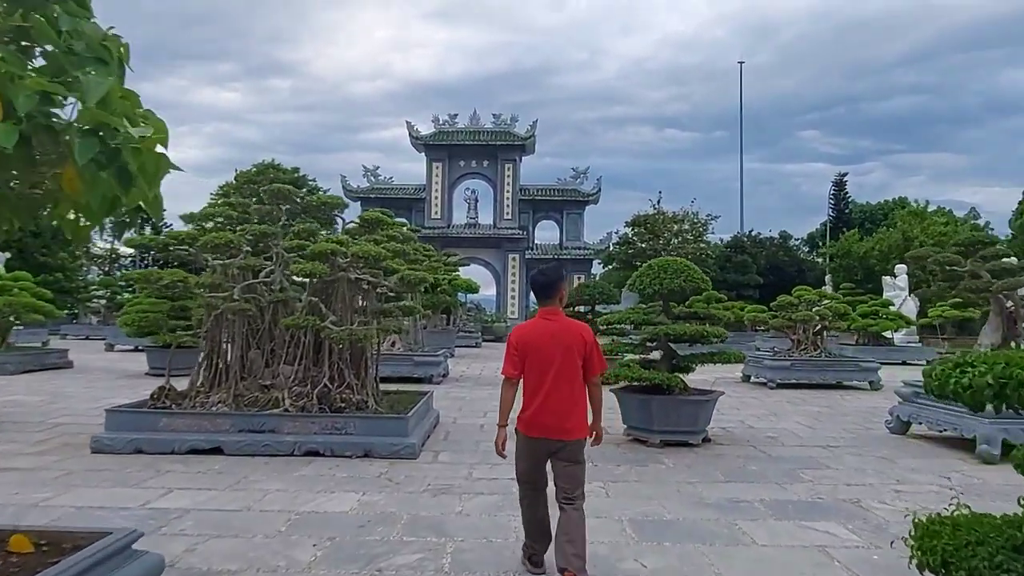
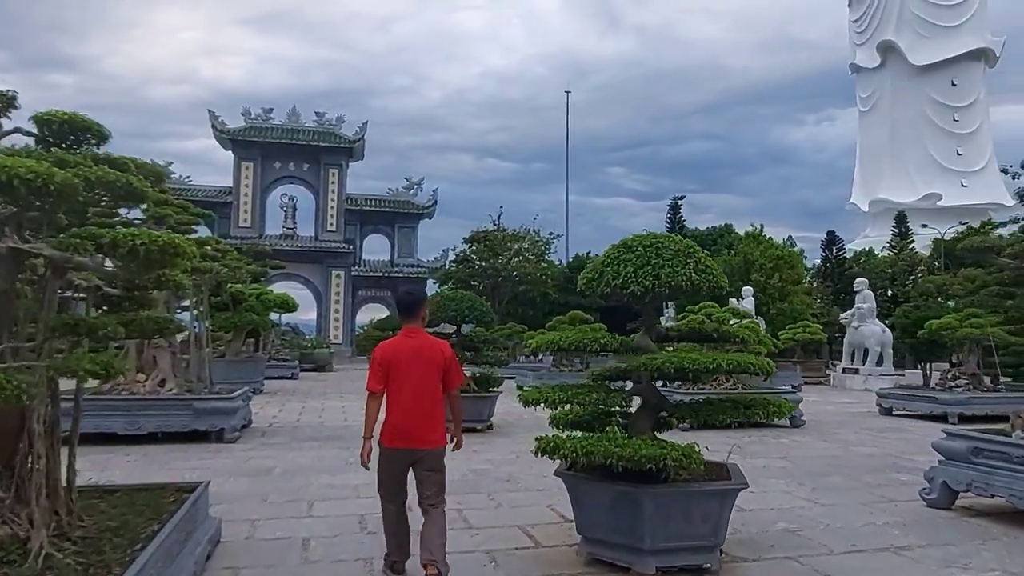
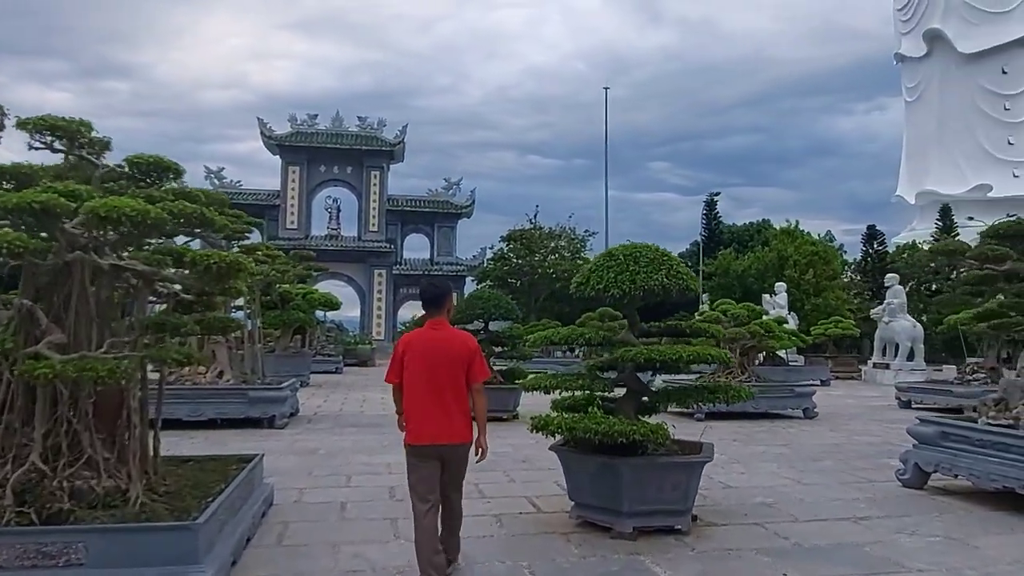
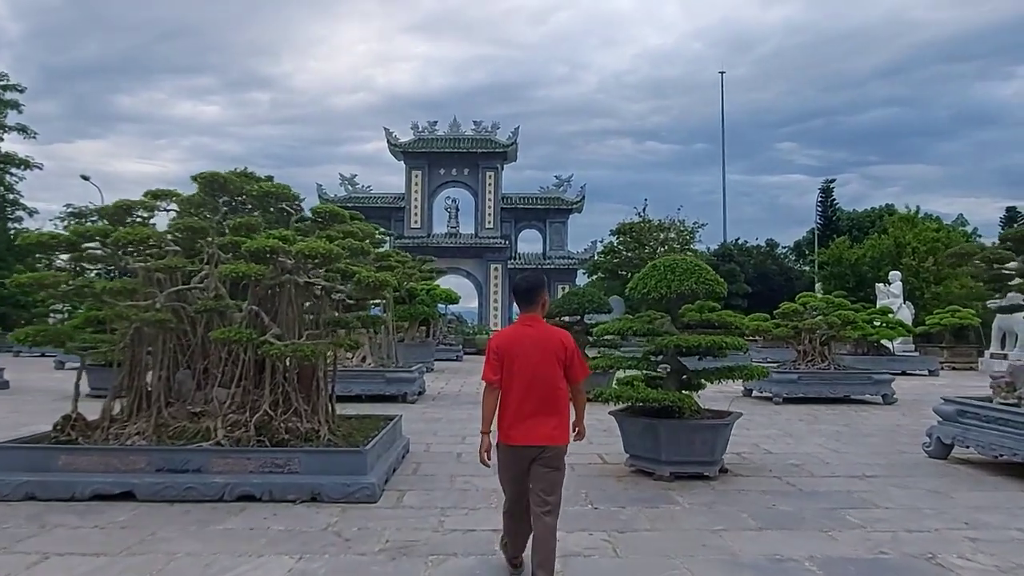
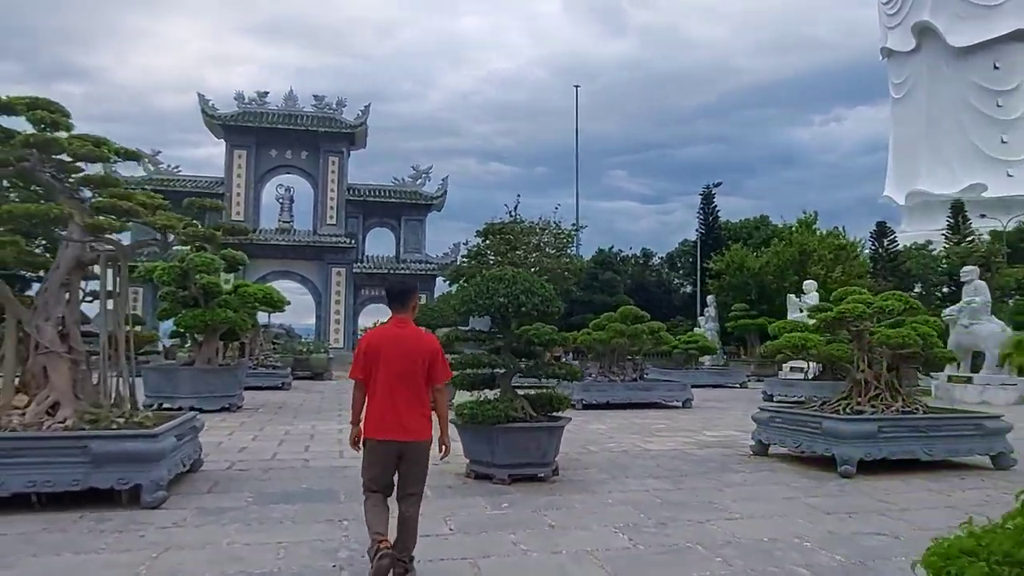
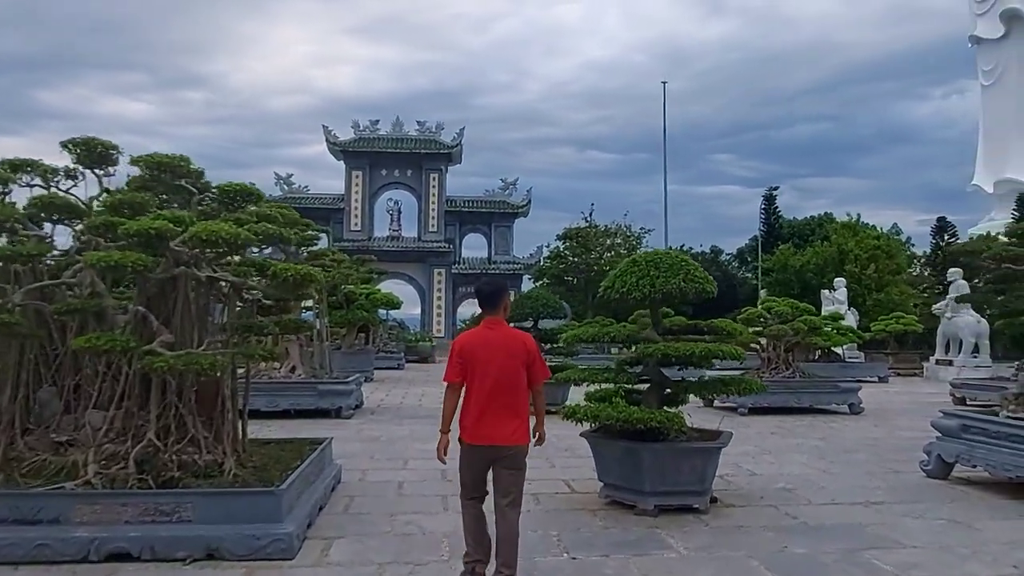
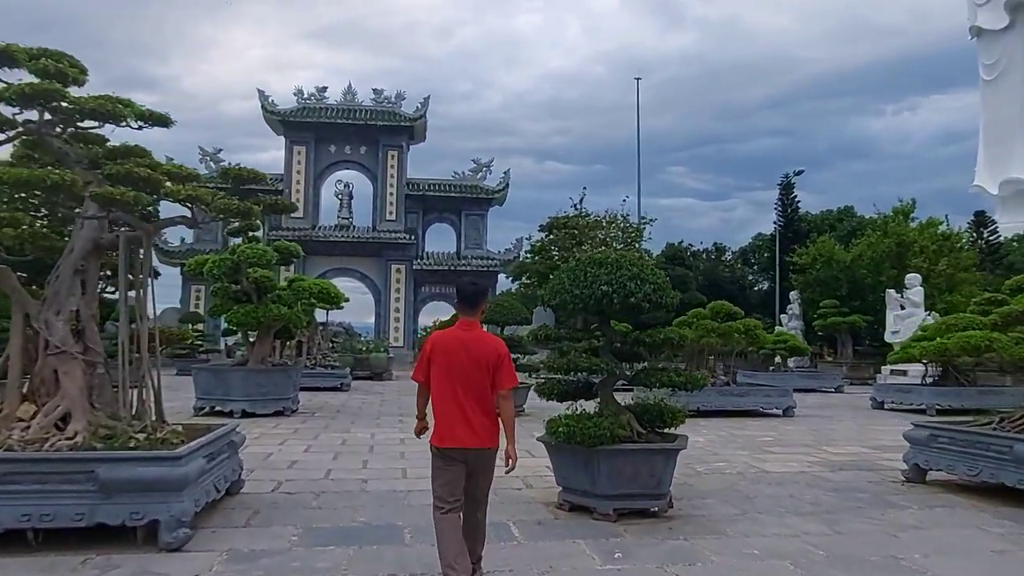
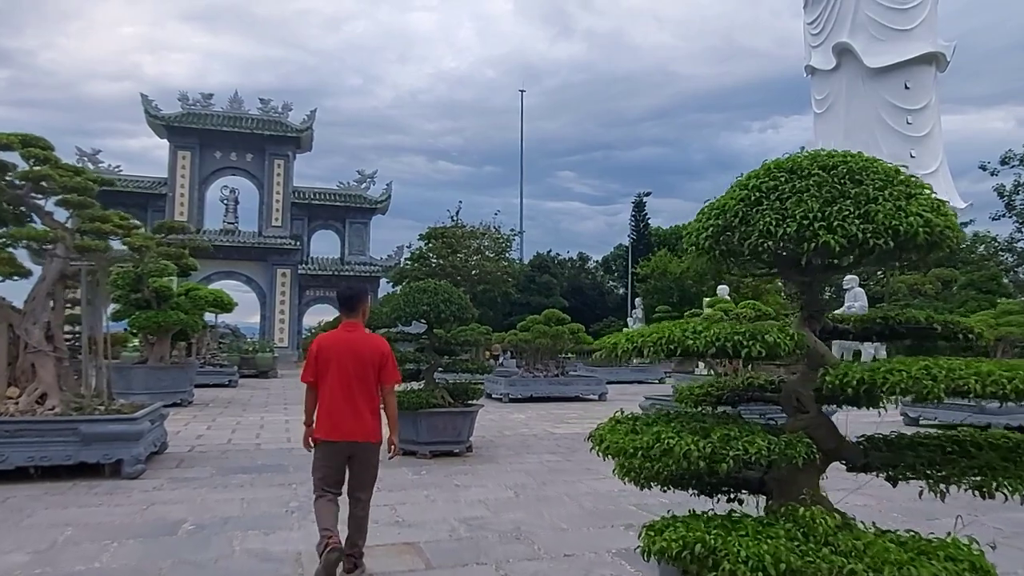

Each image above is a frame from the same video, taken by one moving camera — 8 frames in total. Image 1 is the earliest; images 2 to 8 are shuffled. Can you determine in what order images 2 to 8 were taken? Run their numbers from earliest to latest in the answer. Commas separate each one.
4, 6, 3, 2, 8, 5, 7
